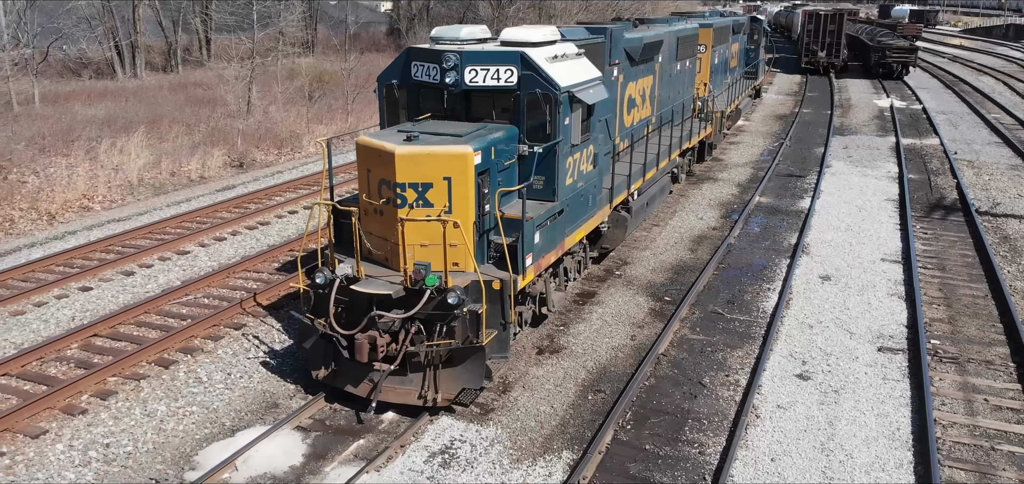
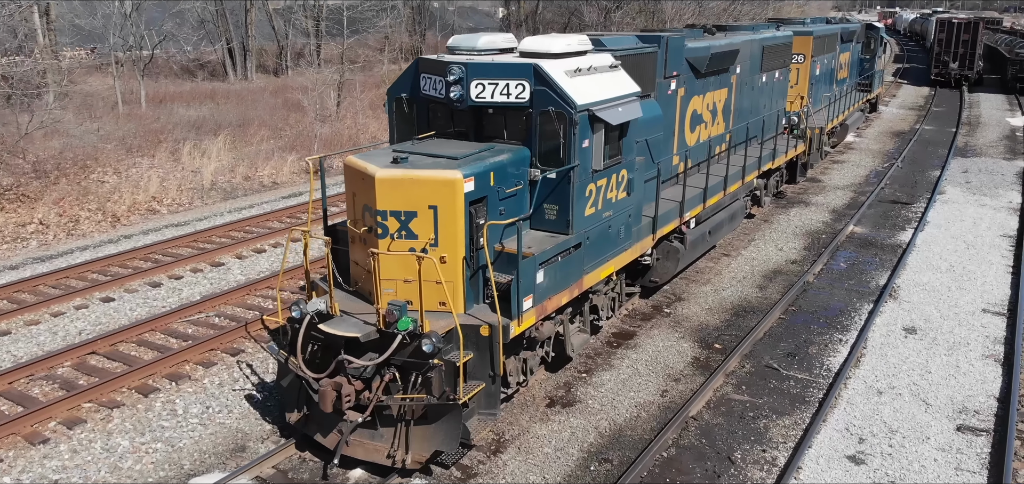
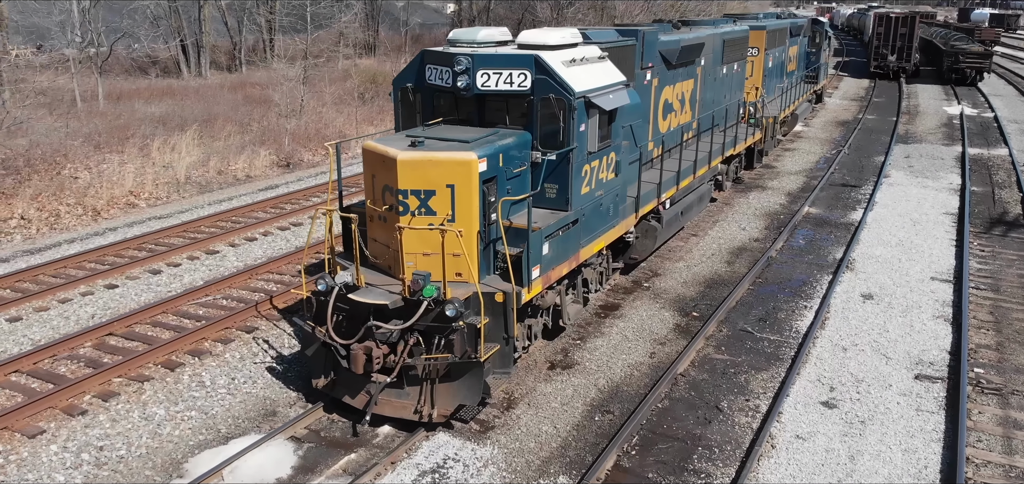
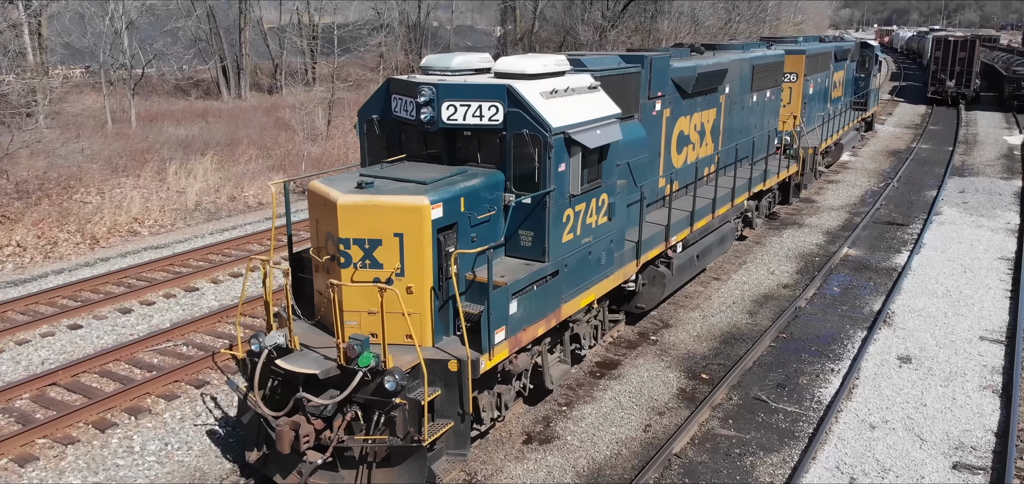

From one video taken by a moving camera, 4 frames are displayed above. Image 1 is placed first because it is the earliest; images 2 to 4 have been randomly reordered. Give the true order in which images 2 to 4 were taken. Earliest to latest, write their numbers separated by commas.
3, 2, 4
